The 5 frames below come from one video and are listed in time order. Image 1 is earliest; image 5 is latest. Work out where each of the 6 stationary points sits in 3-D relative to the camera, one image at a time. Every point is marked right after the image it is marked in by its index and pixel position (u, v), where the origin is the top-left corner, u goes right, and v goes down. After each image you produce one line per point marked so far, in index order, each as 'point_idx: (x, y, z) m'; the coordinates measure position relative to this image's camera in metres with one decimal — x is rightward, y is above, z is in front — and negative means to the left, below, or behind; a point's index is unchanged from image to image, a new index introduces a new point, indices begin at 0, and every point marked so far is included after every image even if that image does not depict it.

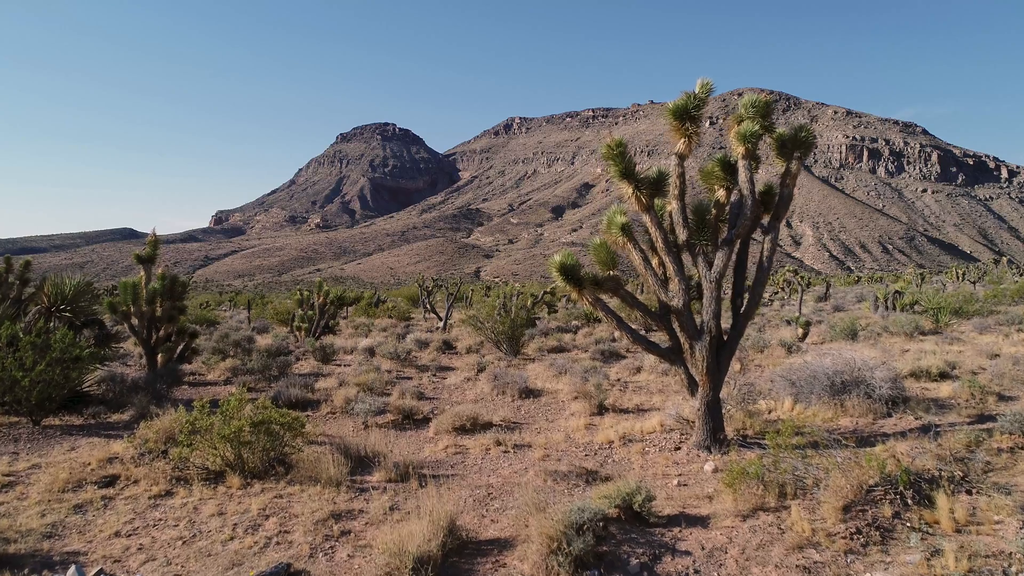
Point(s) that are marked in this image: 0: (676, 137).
0: (+2.2, +2.0, +6.6) m
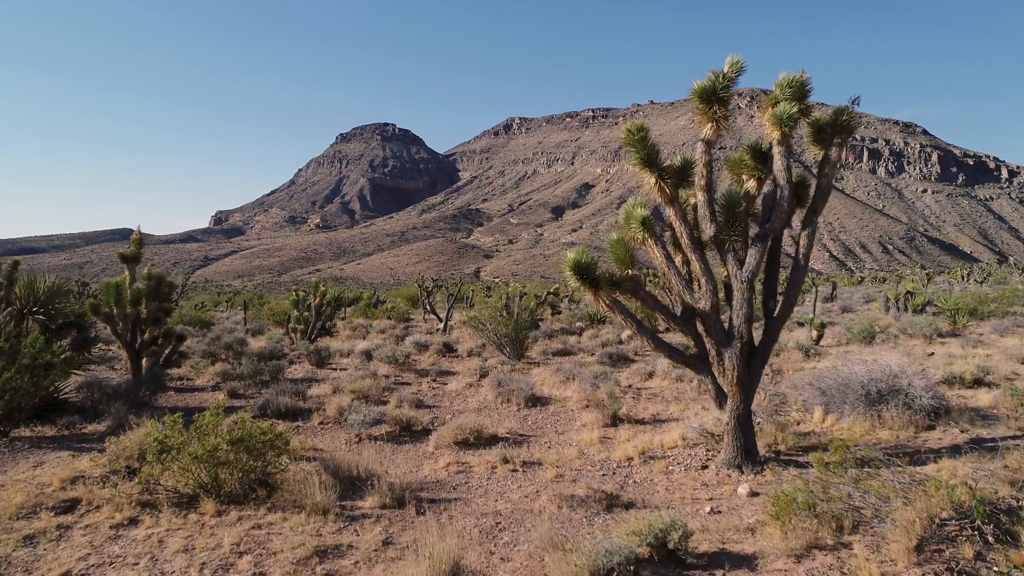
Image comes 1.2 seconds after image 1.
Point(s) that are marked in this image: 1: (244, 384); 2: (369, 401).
0: (+2.3, +2.0, +5.9) m
1: (-6.0, -2.2, +11.2) m
2: (-2.6, -2.1, +9.2) m
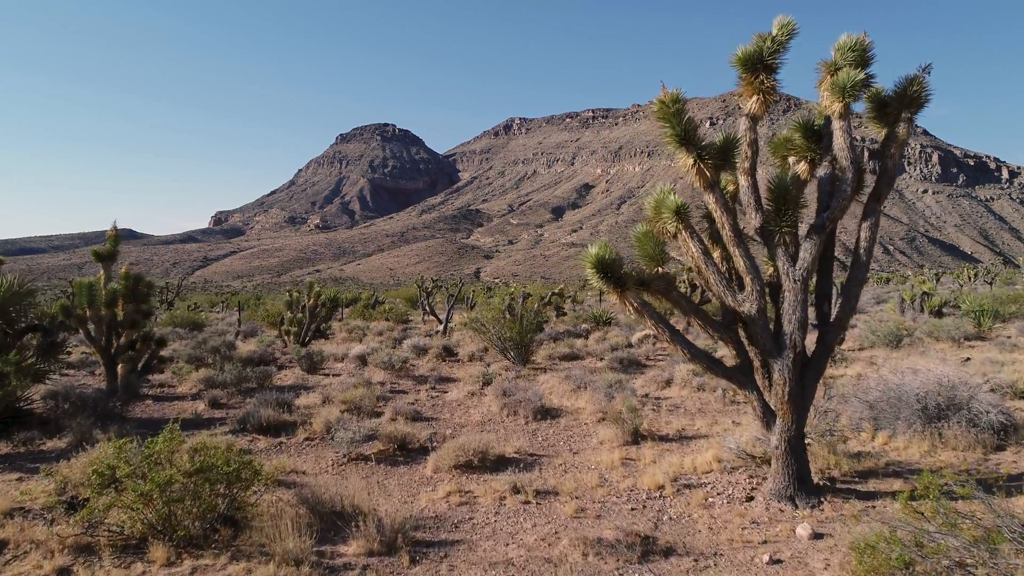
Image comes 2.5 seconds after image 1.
0: (+2.4, +2.0, +5.1) m
1: (-5.9, -2.2, +10.4) m
2: (-2.5, -2.1, +8.3) m
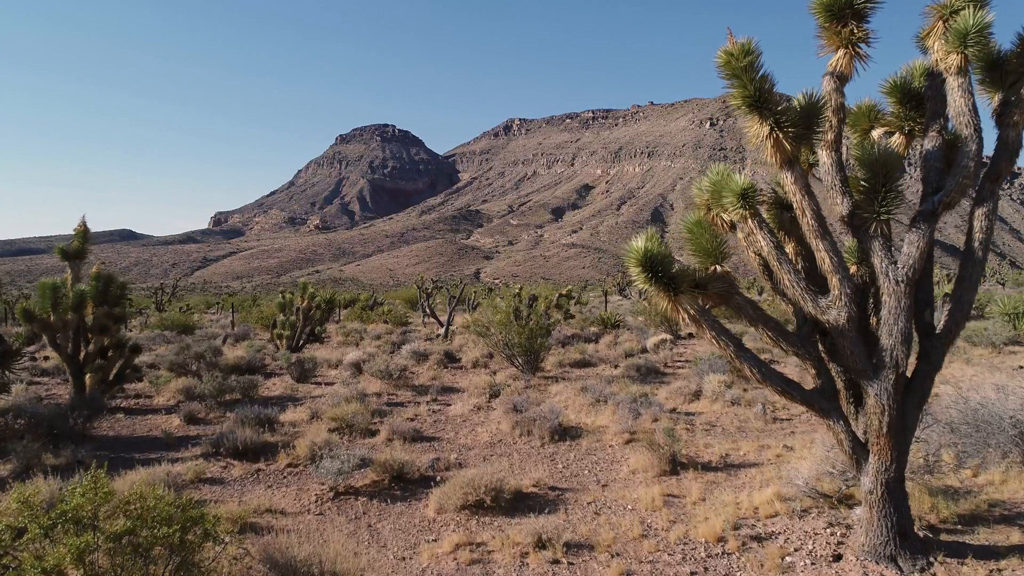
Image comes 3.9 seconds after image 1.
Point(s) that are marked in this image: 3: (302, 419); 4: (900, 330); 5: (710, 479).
0: (+2.6, +1.9, +4.1) m
1: (-5.7, -2.2, +9.3) m
2: (-2.3, -2.1, +7.3) m
3: (-3.4, -2.1, +8.1) m
4: (+2.9, -0.3, +3.7) m
5: (+2.2, -2.1, +5.5) m
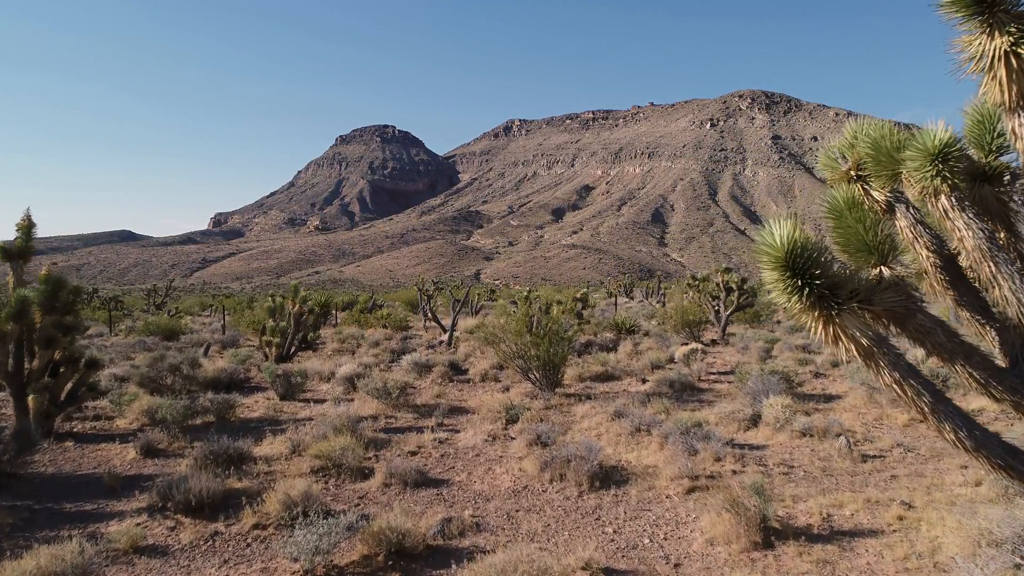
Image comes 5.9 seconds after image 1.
0: (+2.9, +1.9, +2.6) m
1: (-5.3, -2.3, +7.9) m
2: (-2.0, -2.2, +5.9) m
3: (-3.0, -2.2, +6.6) m
4: (+3.2, -0.4, +2.2) m
5: (+2.5, -2.2, +4.0) m
